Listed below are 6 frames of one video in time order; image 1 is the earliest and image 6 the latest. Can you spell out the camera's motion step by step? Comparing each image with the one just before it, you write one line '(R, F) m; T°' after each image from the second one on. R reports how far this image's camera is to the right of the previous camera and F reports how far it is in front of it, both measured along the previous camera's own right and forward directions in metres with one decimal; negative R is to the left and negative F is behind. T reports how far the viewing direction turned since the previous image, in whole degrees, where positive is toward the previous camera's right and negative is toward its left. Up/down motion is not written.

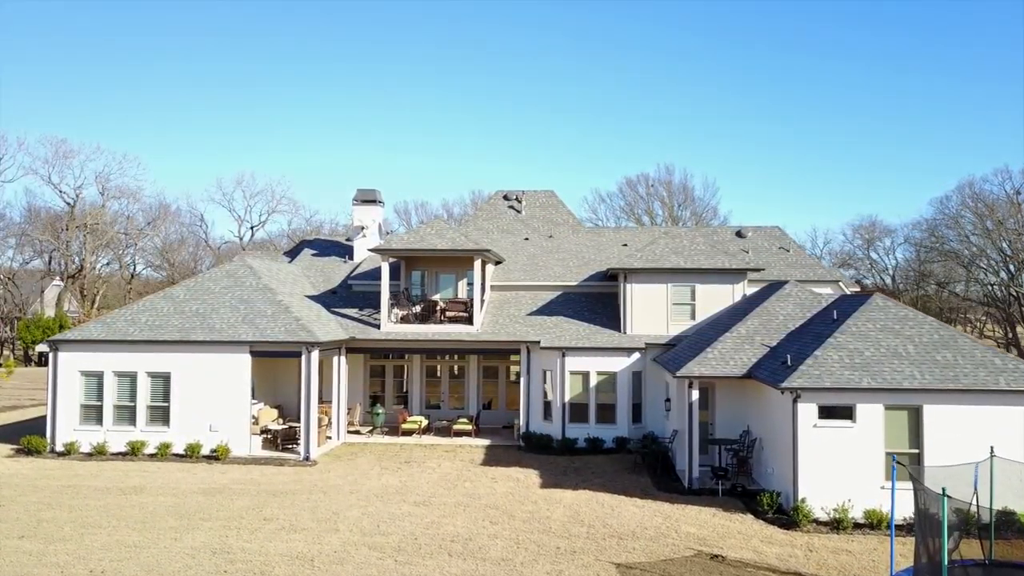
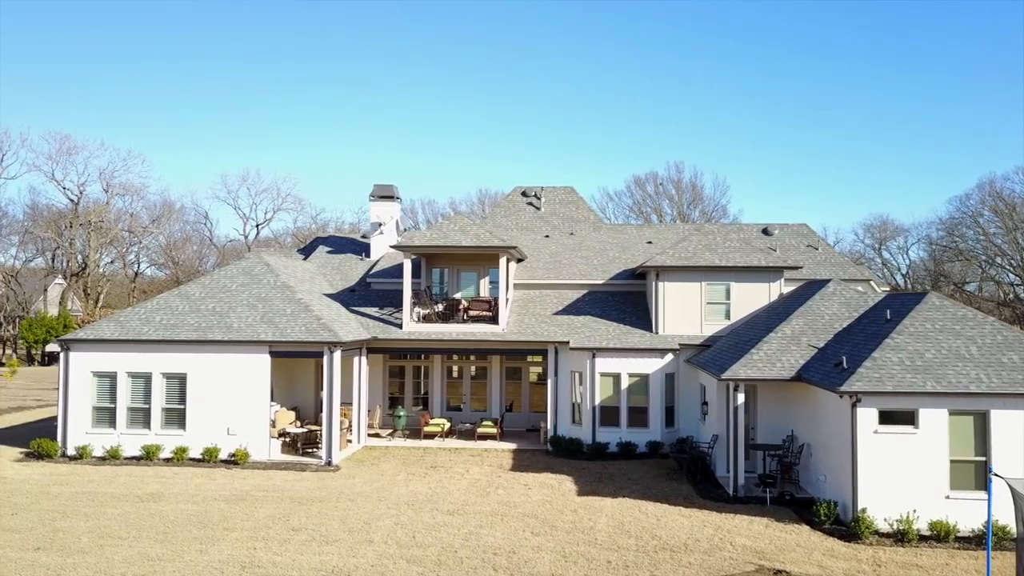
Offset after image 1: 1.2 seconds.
(-0.8, +0.8) m; 0°
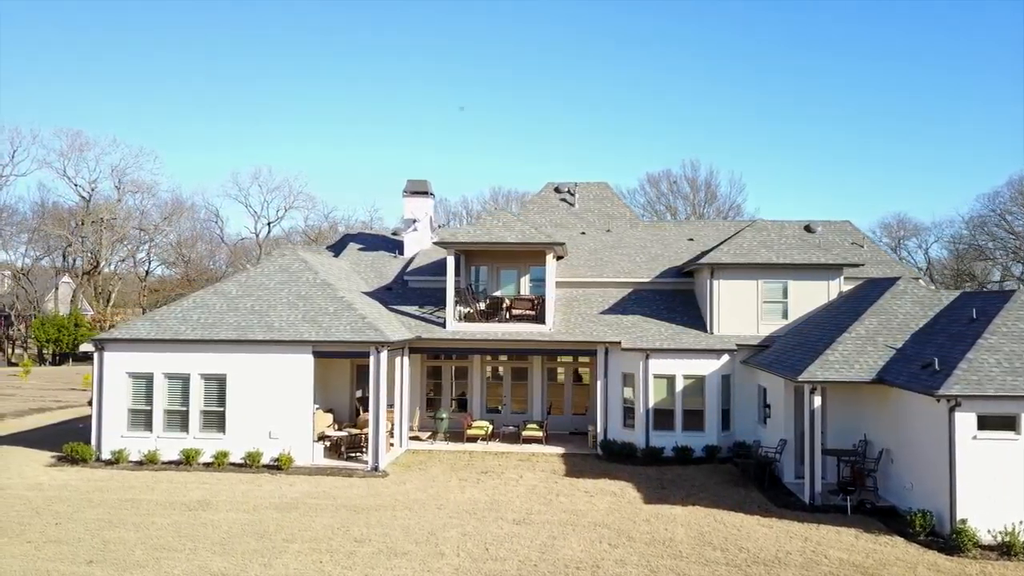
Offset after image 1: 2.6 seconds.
(-1.3, +0.8) m; 0°
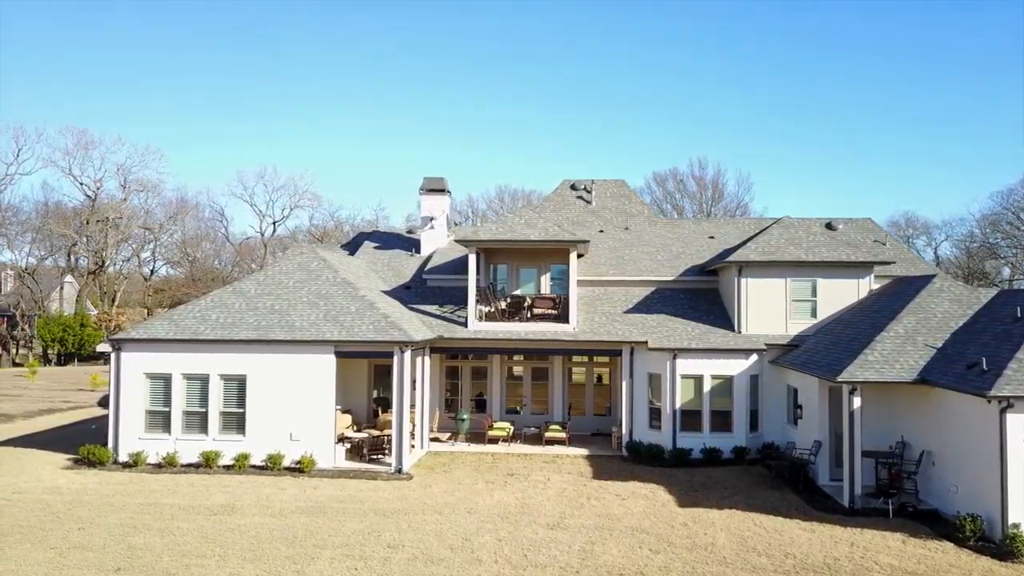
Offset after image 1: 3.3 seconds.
(-0.6, +0.4) m; 0°
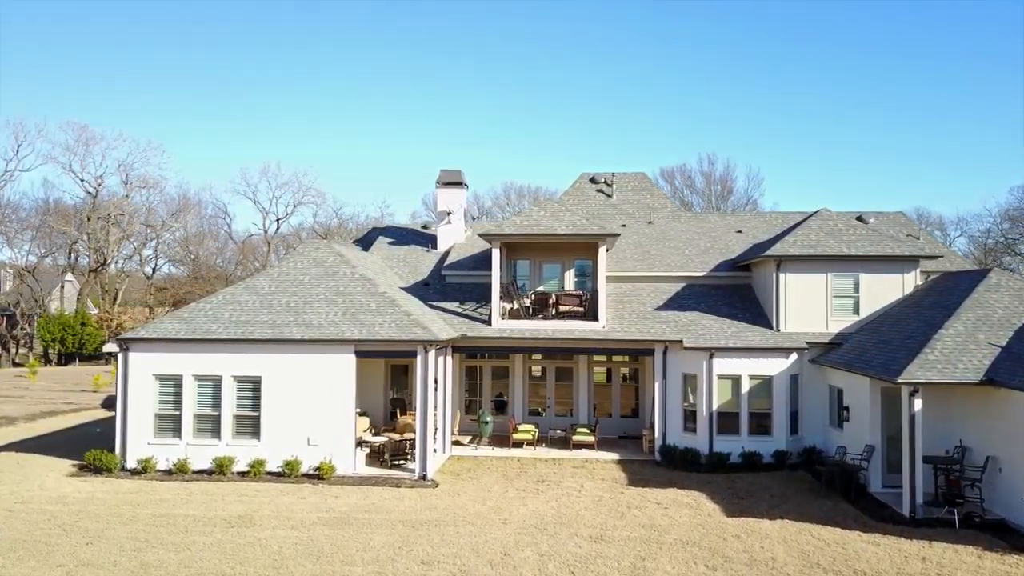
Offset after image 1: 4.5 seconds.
(-0.7, +1.0) m; 0°
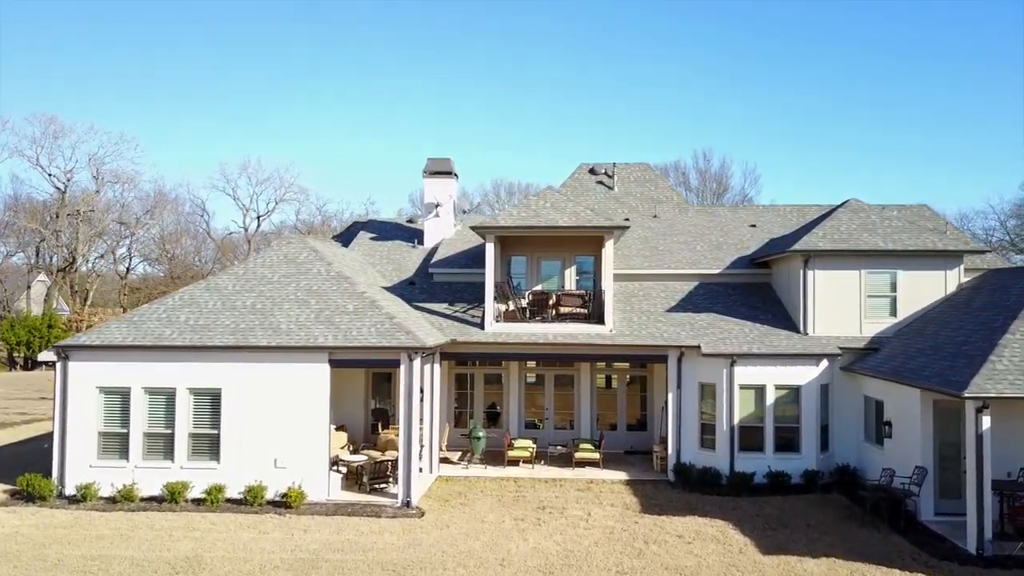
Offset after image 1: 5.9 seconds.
(-0.2, +2.1) m; +1°
